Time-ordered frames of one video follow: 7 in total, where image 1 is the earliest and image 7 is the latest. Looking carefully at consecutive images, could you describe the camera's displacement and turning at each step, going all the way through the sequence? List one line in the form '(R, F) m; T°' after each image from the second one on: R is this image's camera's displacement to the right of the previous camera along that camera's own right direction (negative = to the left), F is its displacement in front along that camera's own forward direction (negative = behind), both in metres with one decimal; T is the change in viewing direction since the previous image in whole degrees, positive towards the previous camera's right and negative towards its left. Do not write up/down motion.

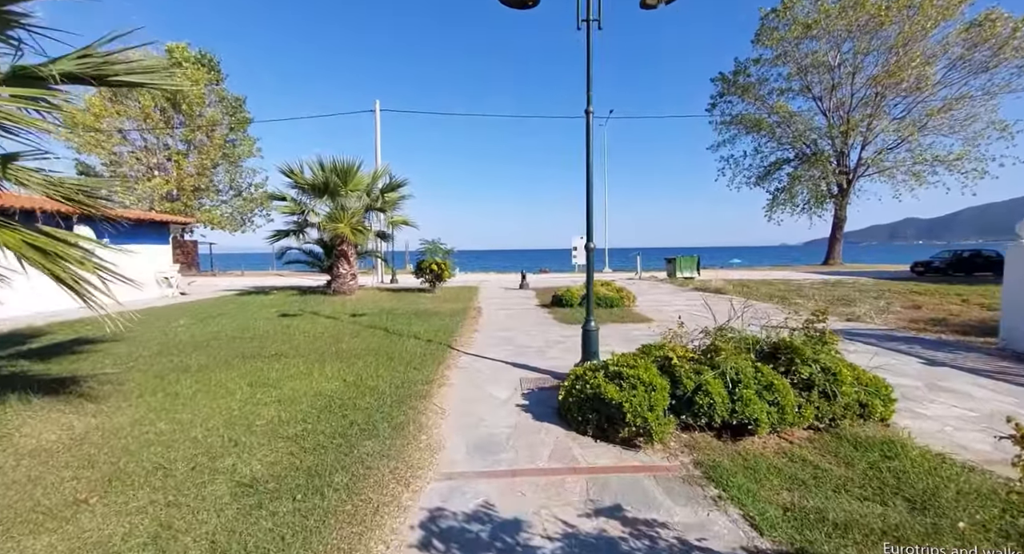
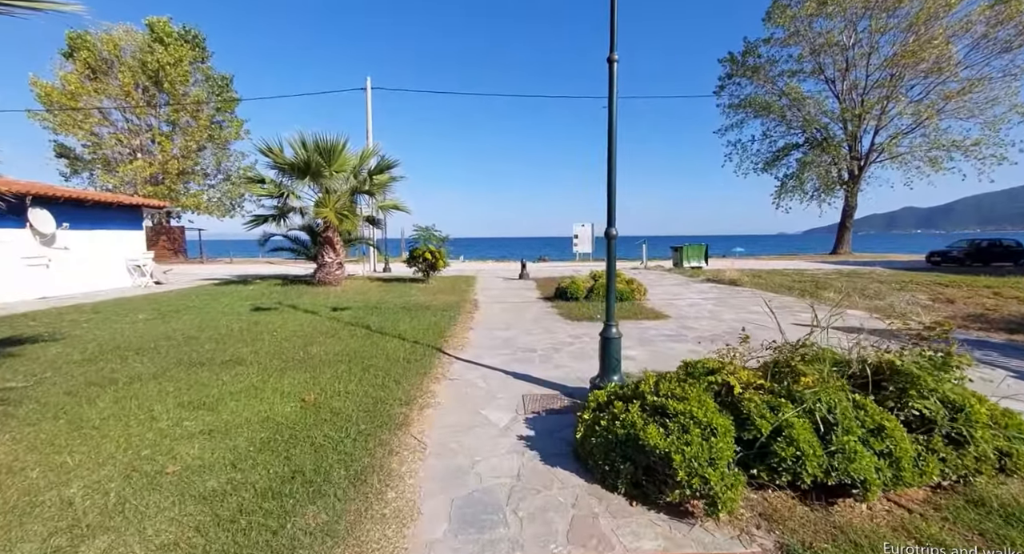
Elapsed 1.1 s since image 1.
(0.0, +1.0) m; 0°
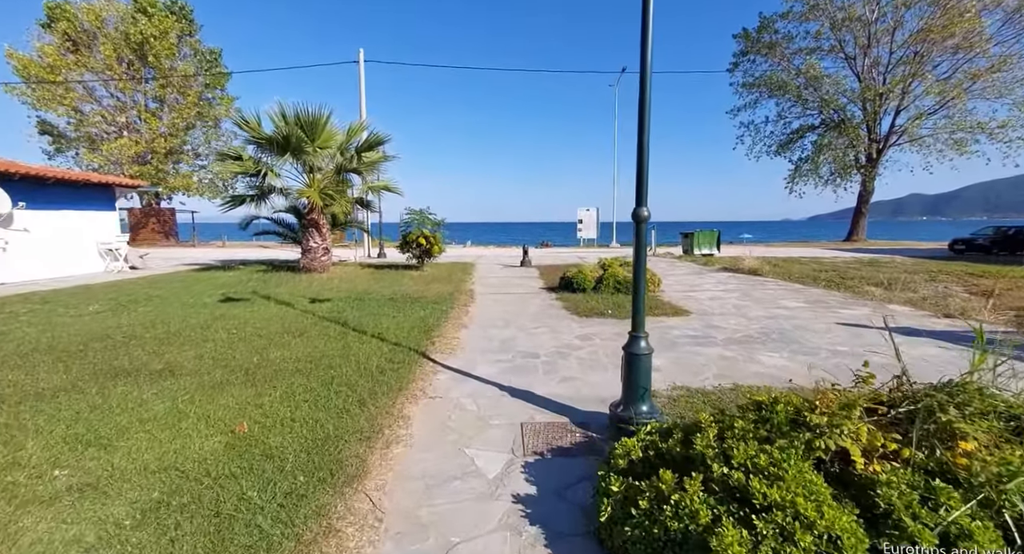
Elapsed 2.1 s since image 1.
(0.0, +1.0) m; 0°
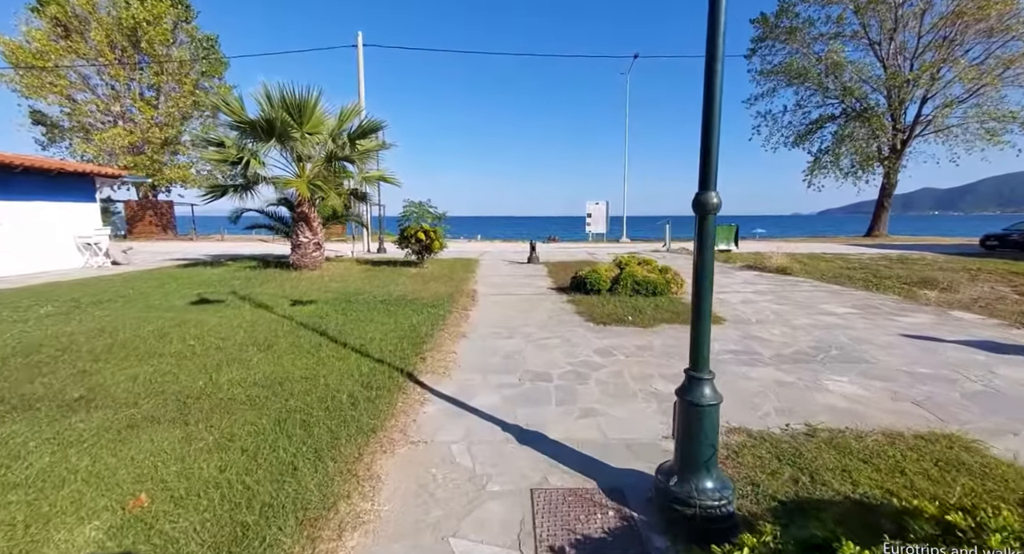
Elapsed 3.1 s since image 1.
(0.0, +0.9) m; -1°
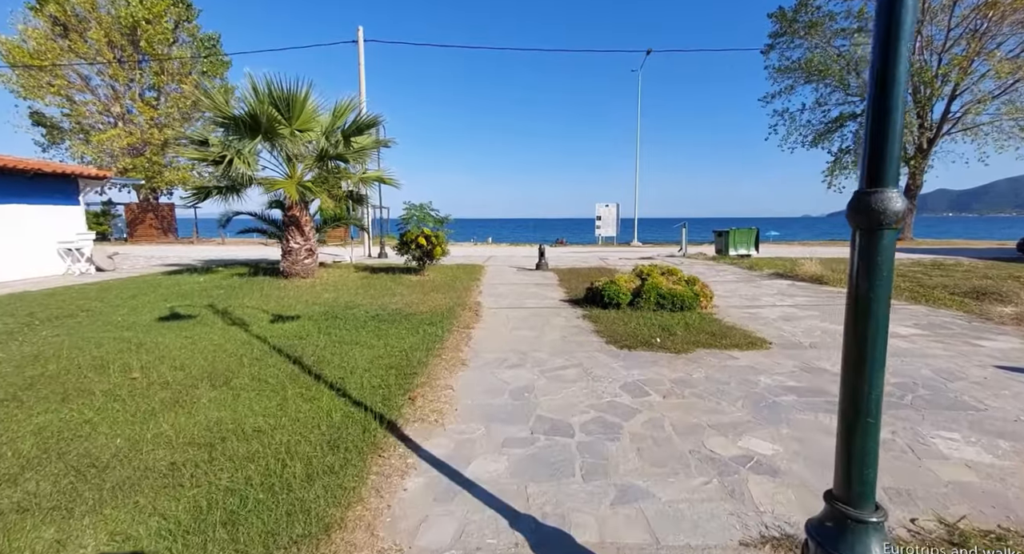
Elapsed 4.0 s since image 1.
(0.0, +0.9) m; -1°
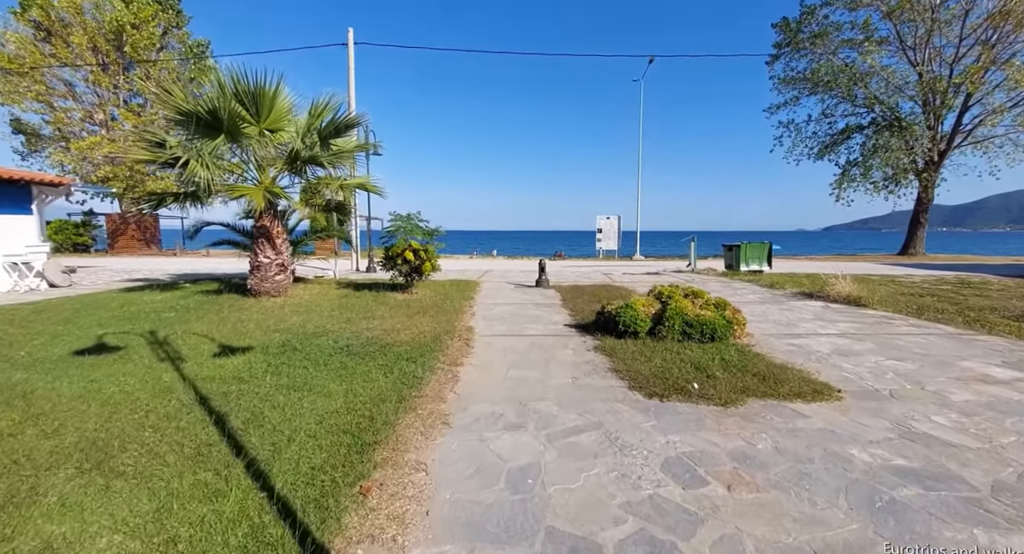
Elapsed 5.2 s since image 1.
(0.0, +1.1) m; 0°
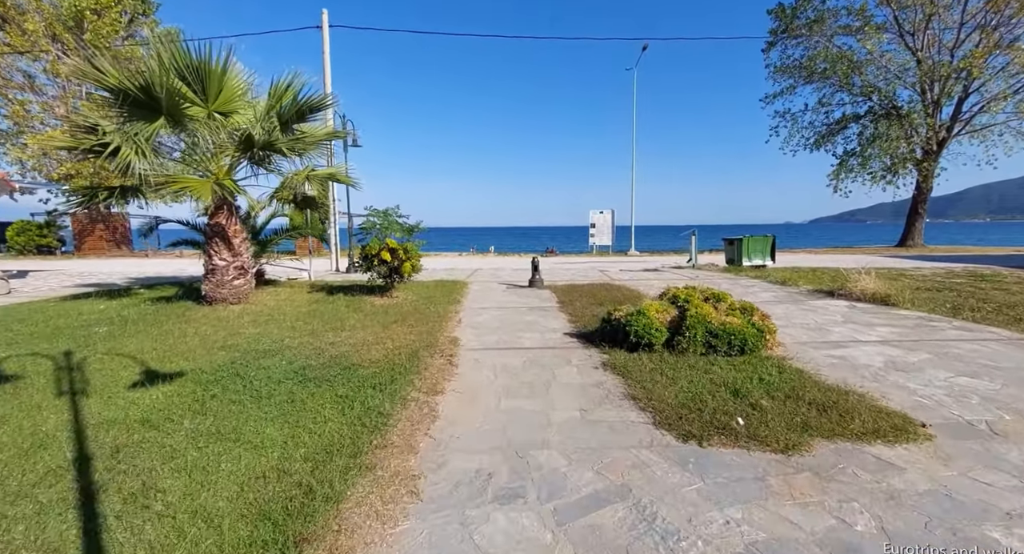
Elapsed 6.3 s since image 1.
(0.0, +1.0) m; +1°
